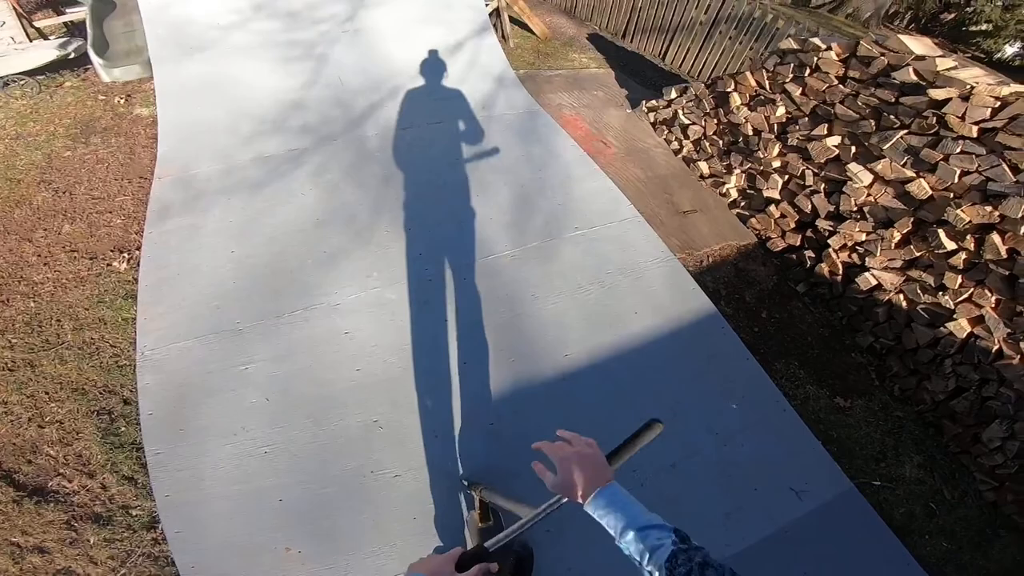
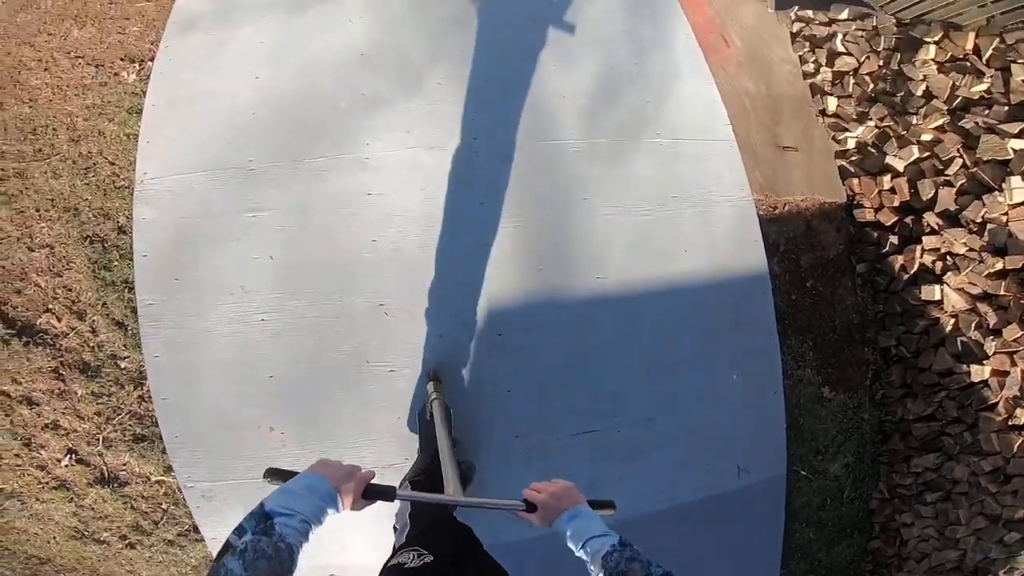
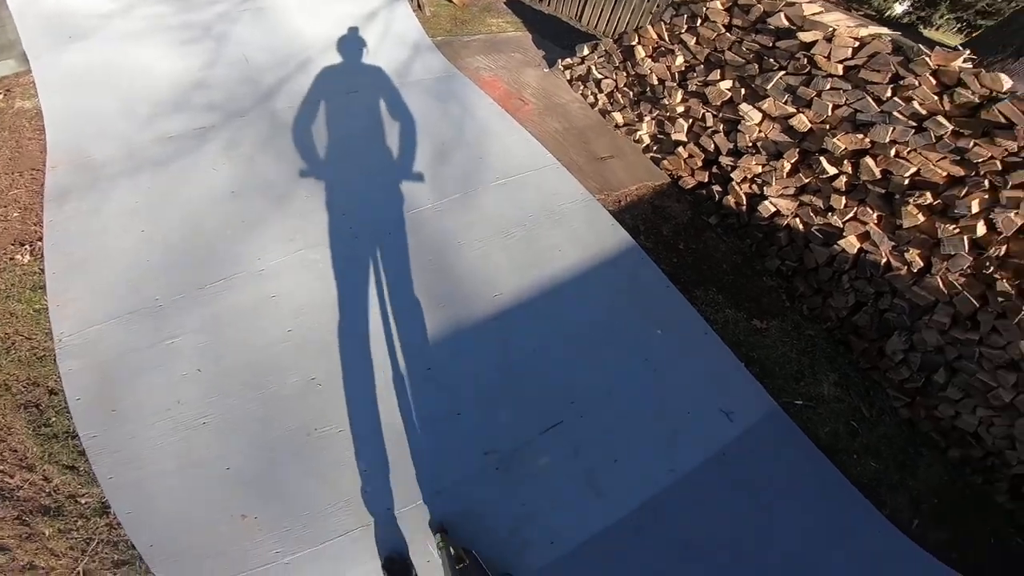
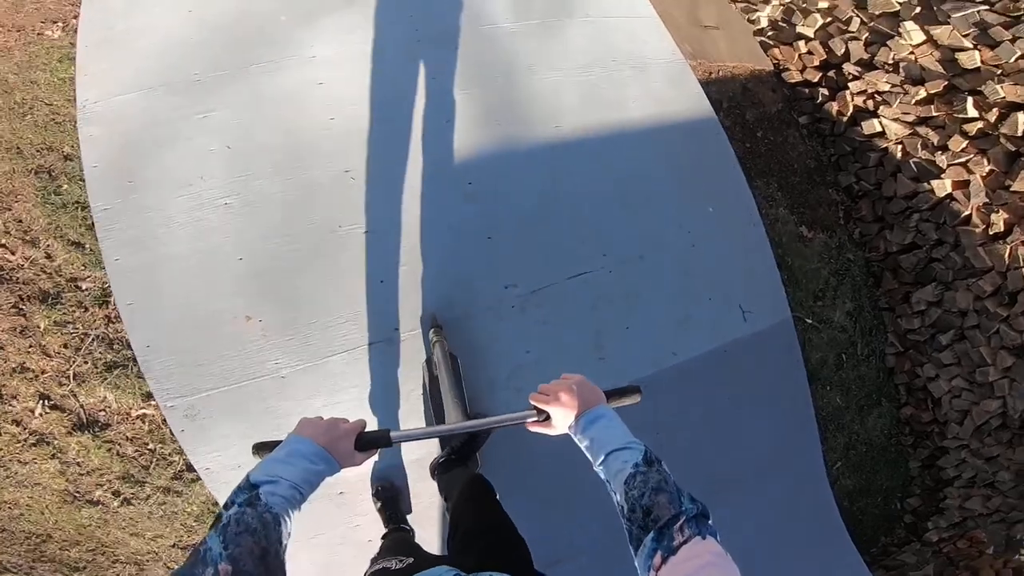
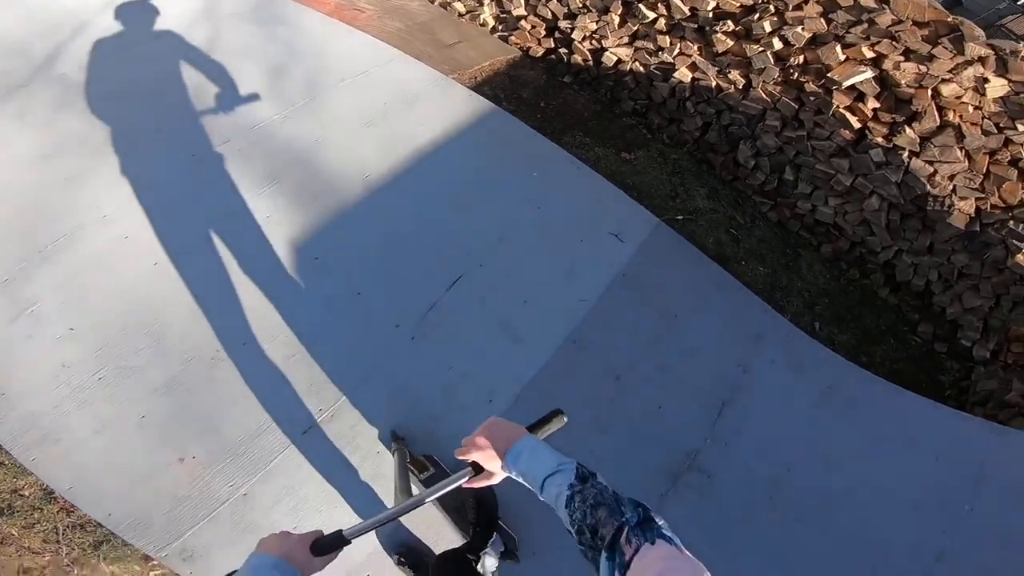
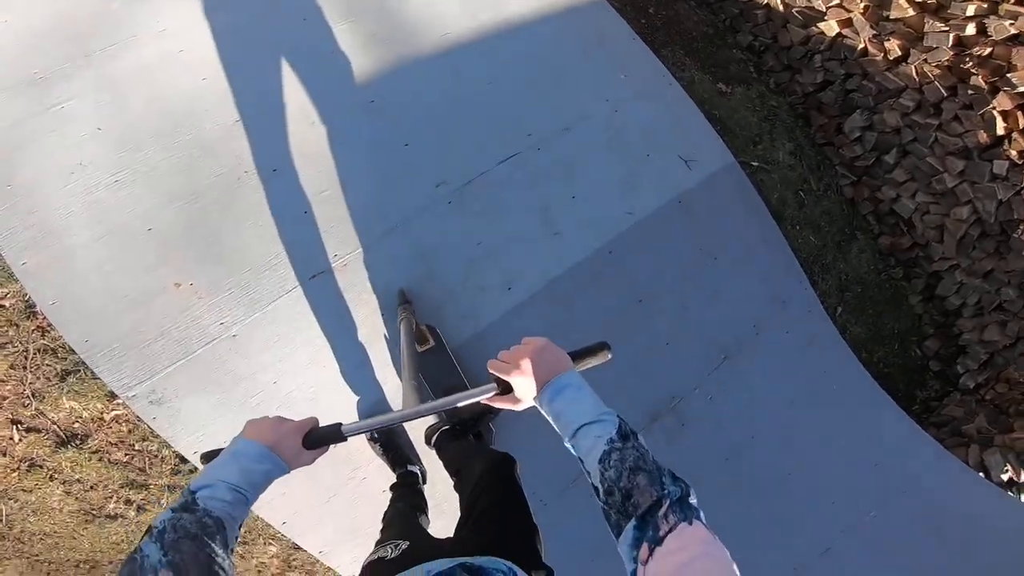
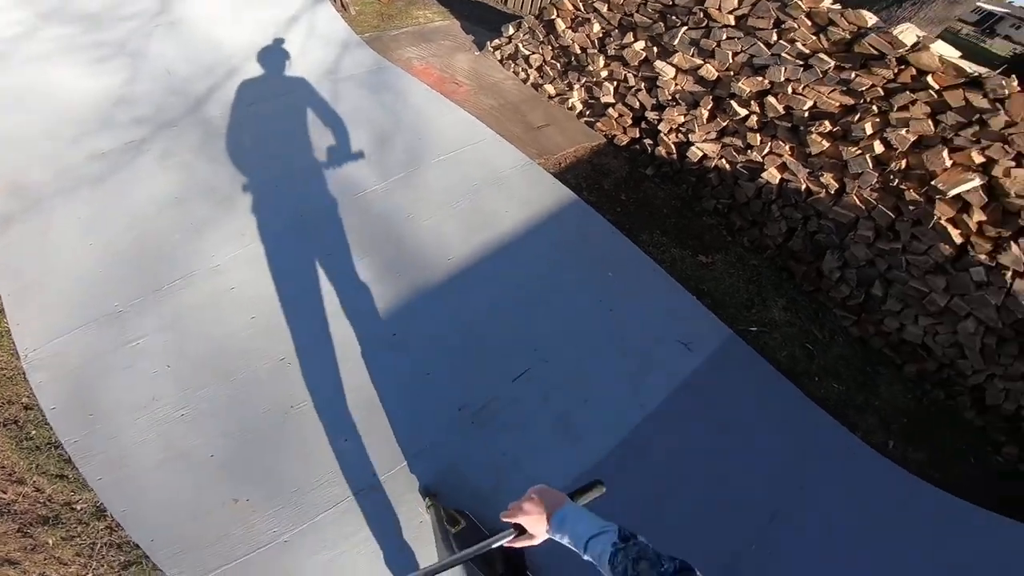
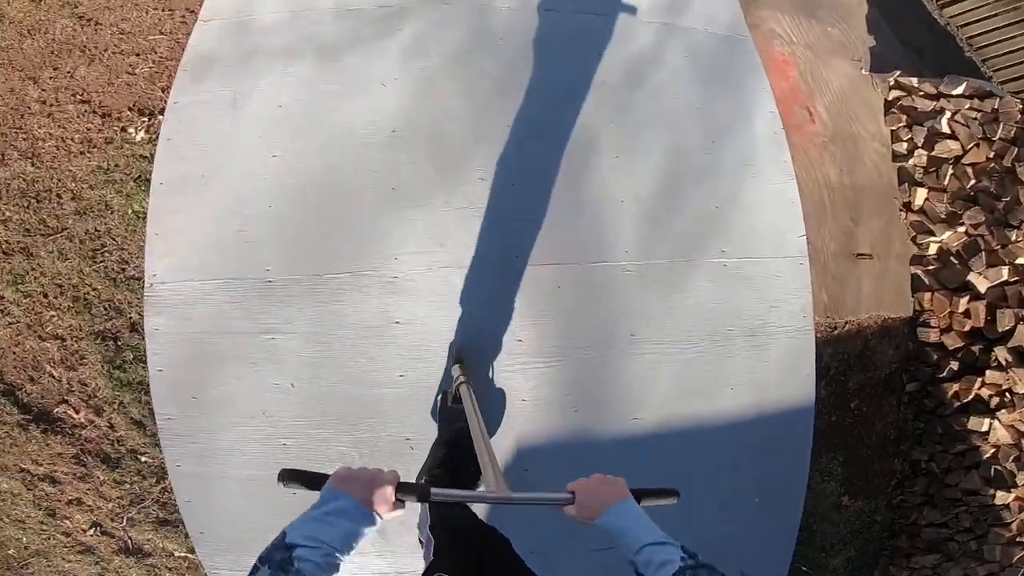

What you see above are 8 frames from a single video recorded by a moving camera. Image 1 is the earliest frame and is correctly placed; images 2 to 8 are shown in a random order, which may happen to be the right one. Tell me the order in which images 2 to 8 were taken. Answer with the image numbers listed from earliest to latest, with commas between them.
3, 7, 5, 6, 4, 2, 8
